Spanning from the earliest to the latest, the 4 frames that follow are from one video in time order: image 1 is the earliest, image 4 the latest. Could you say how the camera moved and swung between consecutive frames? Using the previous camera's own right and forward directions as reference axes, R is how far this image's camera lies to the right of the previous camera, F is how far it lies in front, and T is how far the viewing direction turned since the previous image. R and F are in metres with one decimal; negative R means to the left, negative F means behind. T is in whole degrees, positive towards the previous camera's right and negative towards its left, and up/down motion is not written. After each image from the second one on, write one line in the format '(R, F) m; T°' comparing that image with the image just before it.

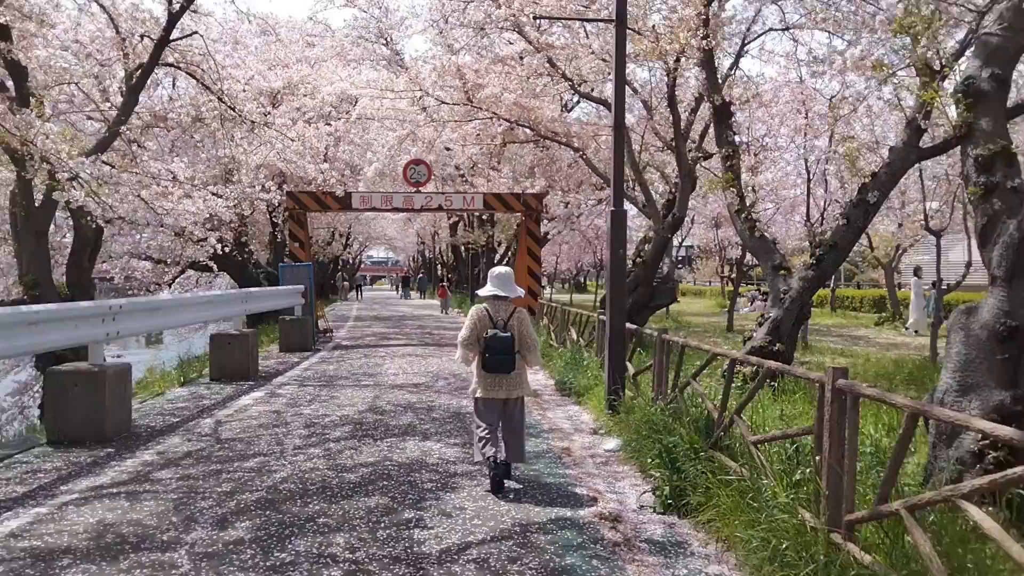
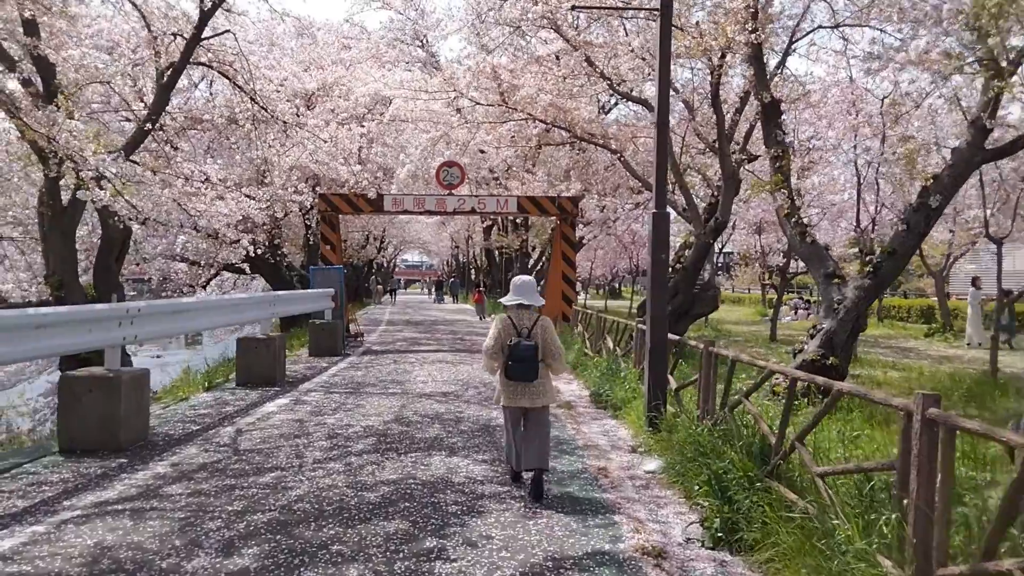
(0.0, +0.4) m; -3°
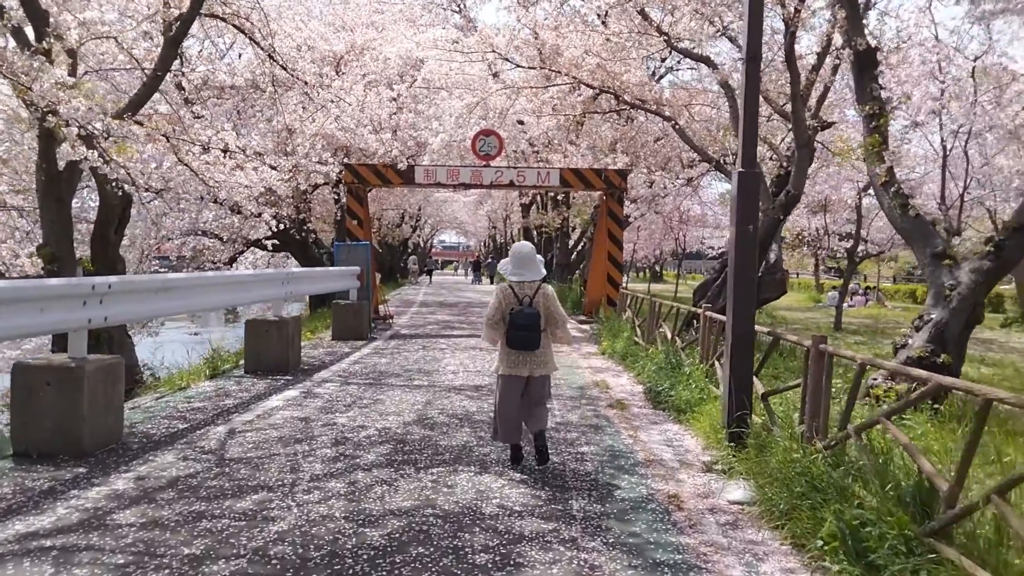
(-0.1, +1.3) m; -3°
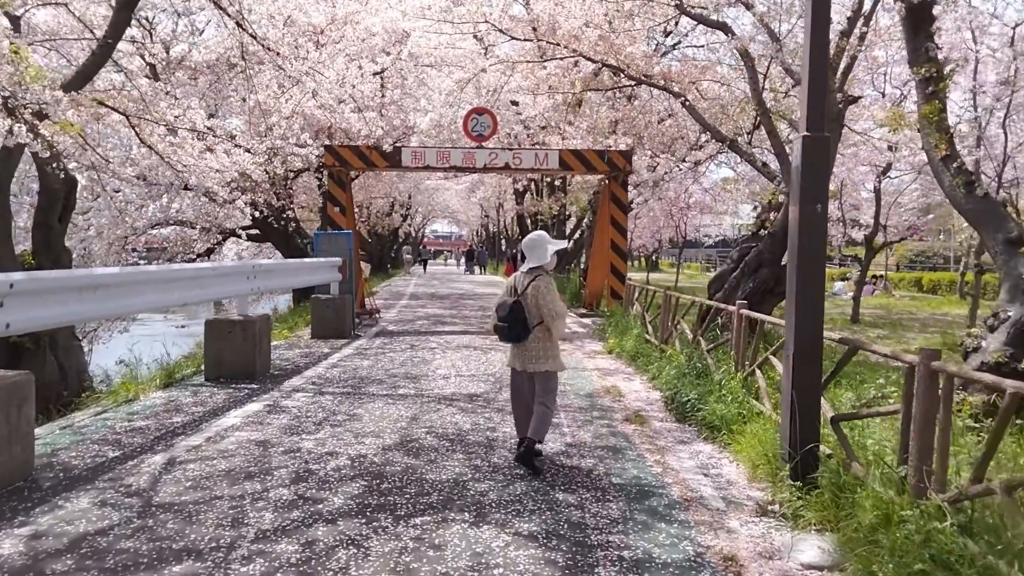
(-0.1, +1.1) m; +1°
